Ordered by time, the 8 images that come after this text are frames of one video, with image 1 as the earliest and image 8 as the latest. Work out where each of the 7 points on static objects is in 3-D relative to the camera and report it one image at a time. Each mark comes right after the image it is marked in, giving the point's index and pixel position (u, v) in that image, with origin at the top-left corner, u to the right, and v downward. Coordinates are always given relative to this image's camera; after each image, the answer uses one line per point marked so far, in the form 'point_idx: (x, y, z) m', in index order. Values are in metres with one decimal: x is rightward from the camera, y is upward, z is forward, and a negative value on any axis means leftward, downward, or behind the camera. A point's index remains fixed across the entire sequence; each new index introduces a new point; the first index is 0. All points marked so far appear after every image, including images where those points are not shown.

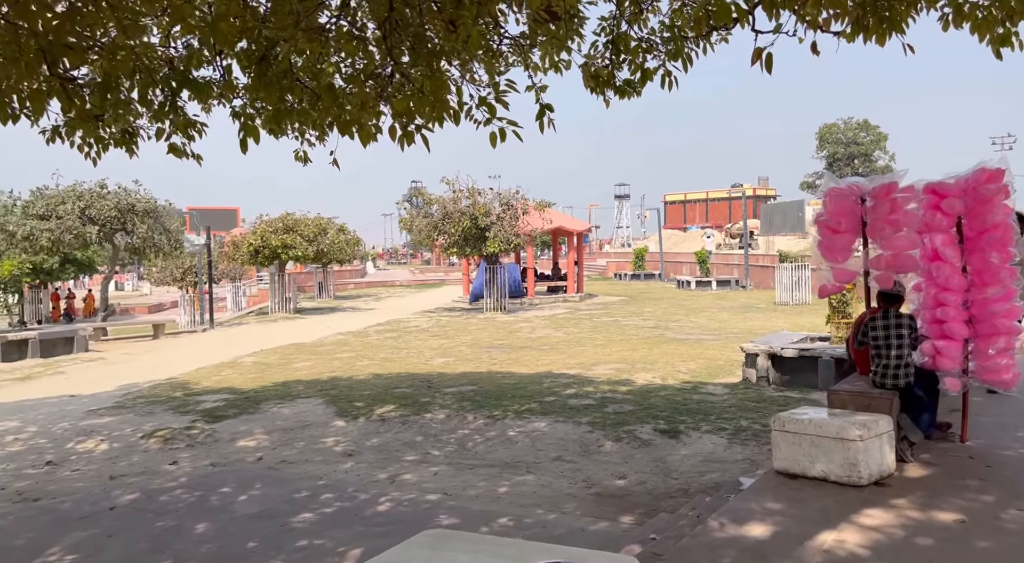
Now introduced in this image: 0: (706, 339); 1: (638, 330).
0: (+3.8, -1.1, +15.7) m
1: (+2.7, -1.1, +17.2) m
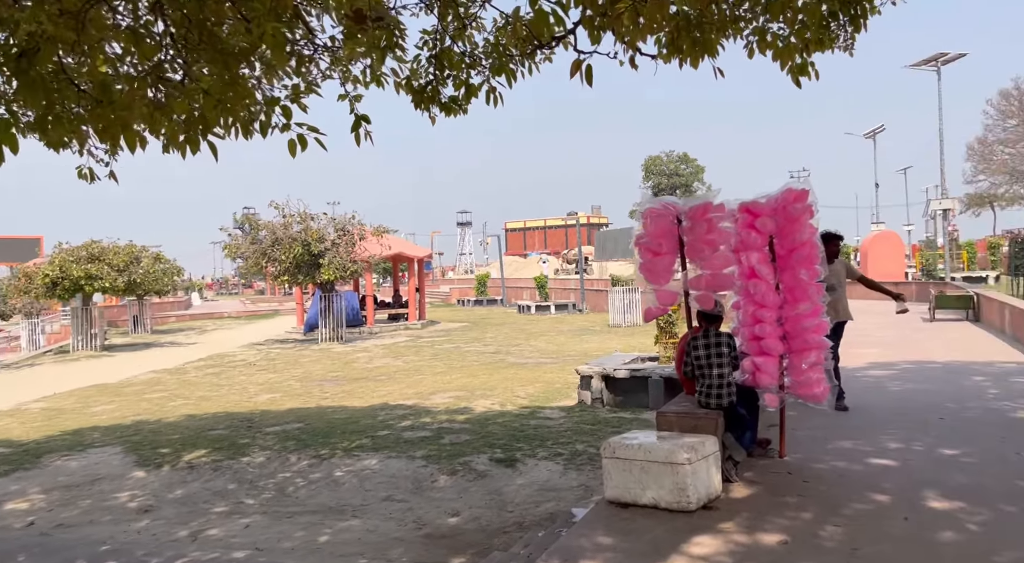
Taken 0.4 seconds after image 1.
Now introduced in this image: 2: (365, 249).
0: (+0.7, -1.6, +15.7) m
1: (-0.7, -1.6, +17.0) m
2: (-3.4, +0.7, +18.2) m
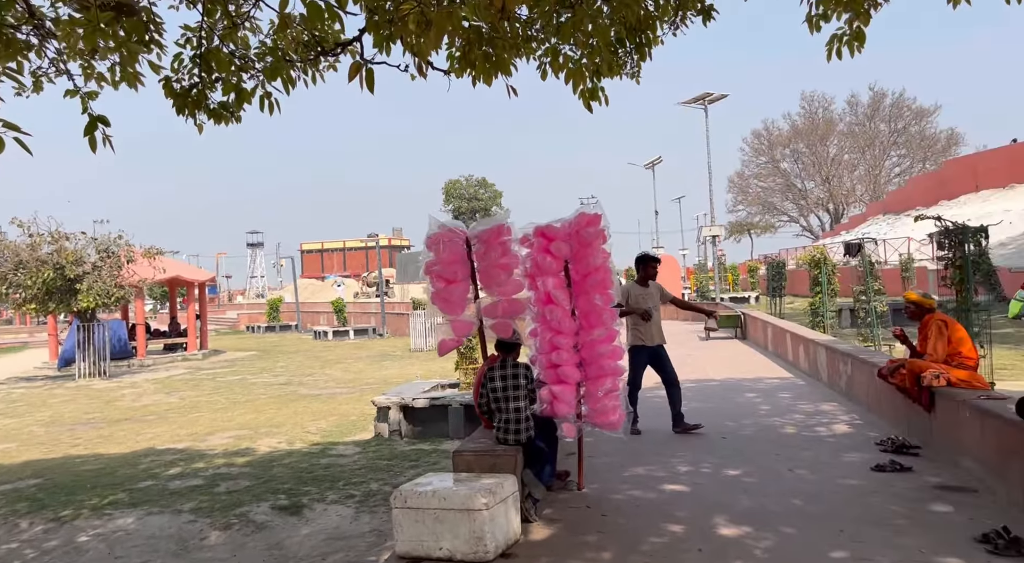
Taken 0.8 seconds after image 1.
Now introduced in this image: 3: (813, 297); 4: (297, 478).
0: (-3.3, -2.1, +15.0) m
1: (-4.9, -2.1, +15.9) m
2: (-7.8, +0.2, +16.4) m
3: (+5.3, -0.3, +13.9) m
4: (-2.2, -2.0, +8.0) m
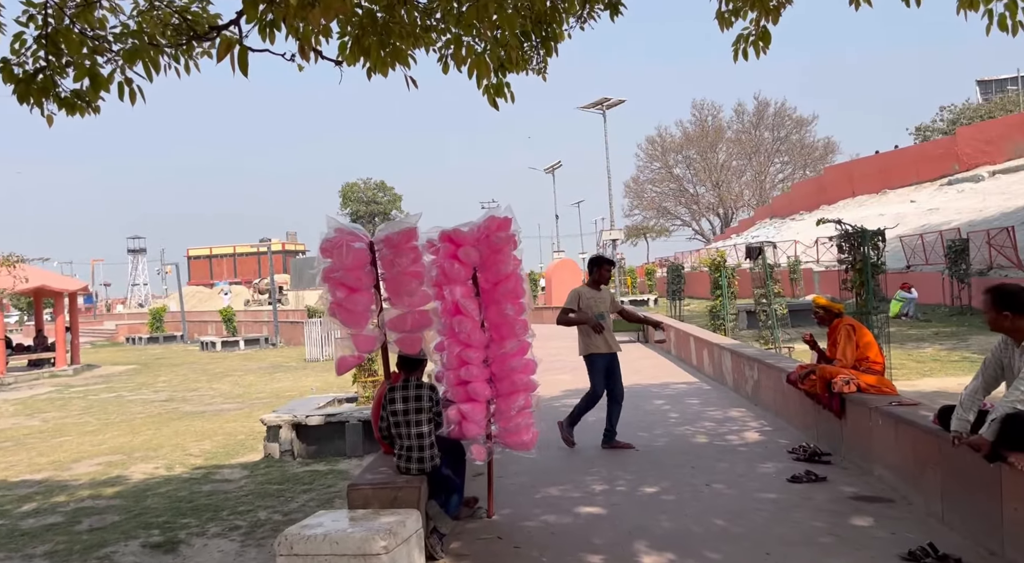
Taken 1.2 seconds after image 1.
0: (-5.0, -2.2, +14.0) m
1: (-6.8, -2.3, +14.7) m
2: (-9.7, 0.0, +14.9) m
3: (+3.6, -0.3, +14.1) m
4: (-3.1, -2.1, +7.3) m
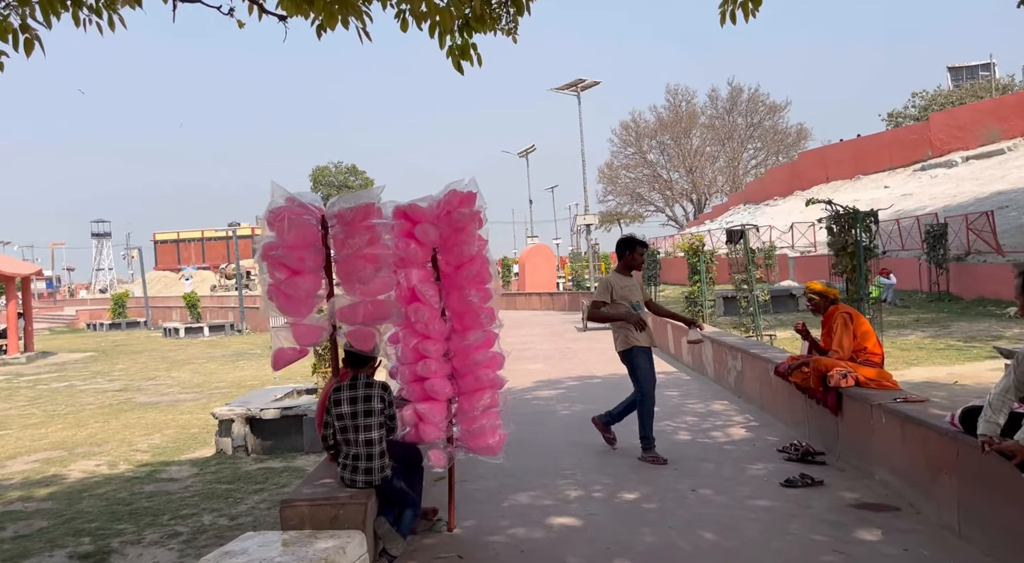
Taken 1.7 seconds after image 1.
0: (-5.5, -2.0, +13.3) m
1: (-7.3, -2.0, +14.0) m
2: (-10.2, +0.3, +14.0) m
3: (+3.1, -0.1, +13.6) m
4: (-3.4, -2.0, +6.7) m
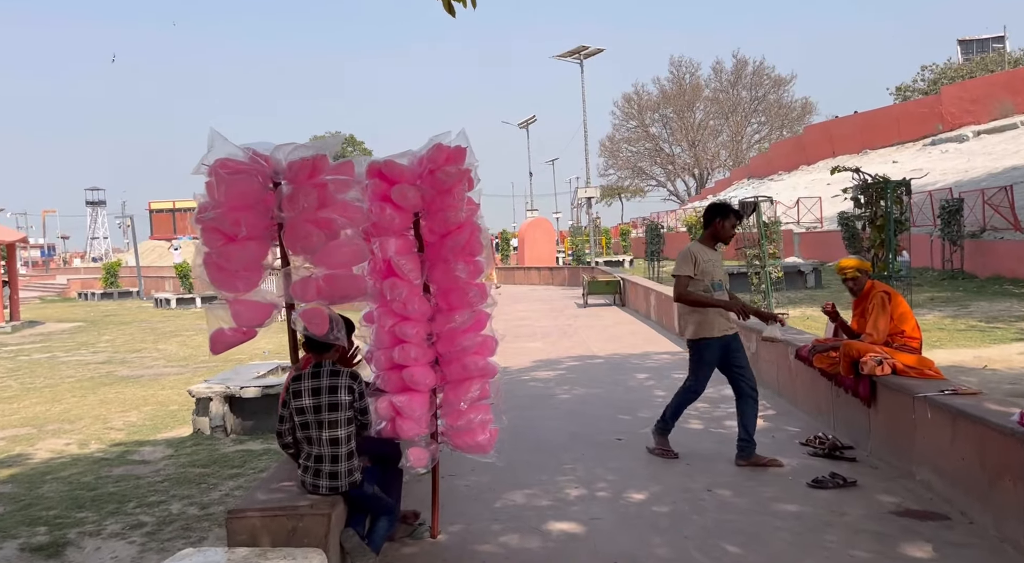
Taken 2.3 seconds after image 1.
0: (-5.6, -1.5, +12.8) m
1: (-7.3, -1.5, +13.5) m
2: (-10.2, +0.8, +13.4) m
3: (+3.0, +0.3, +13.1) m
4: (-3.4, -1.7, +6.2) m
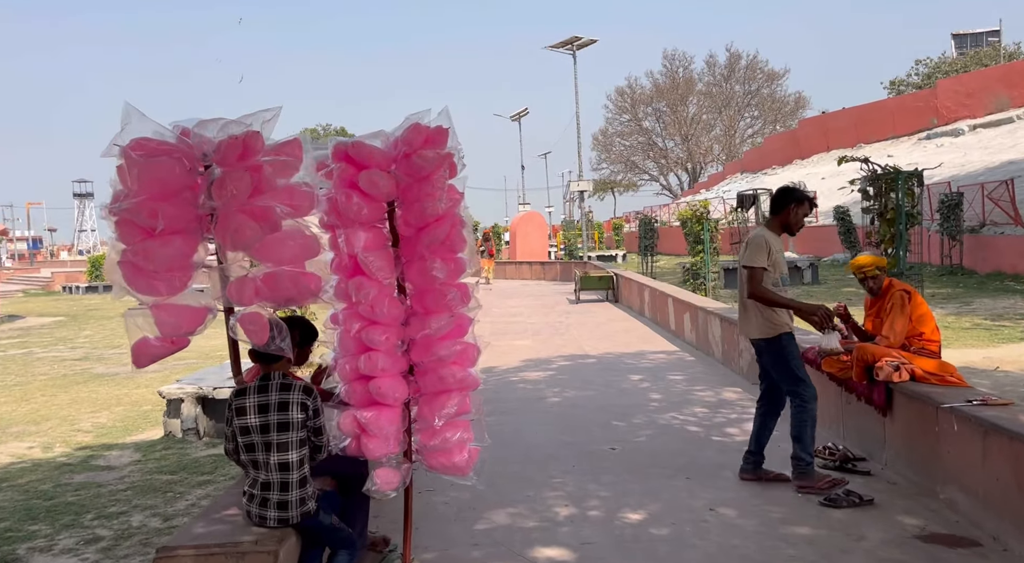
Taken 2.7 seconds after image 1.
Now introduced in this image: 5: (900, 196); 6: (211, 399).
0: (-5.7, -1.4, +12.4) m
1: (-7.5, -1.4, +13.0) m
2: (-10.4, +0.9, +12.9) m
3: (+2.9, +0.4, +12.7) m
4: (-3.5, -1.7, +5.7) m
5: (+2.8, +0.6, +5.8) m
6: (-2.9, -1.1, +7.7) m
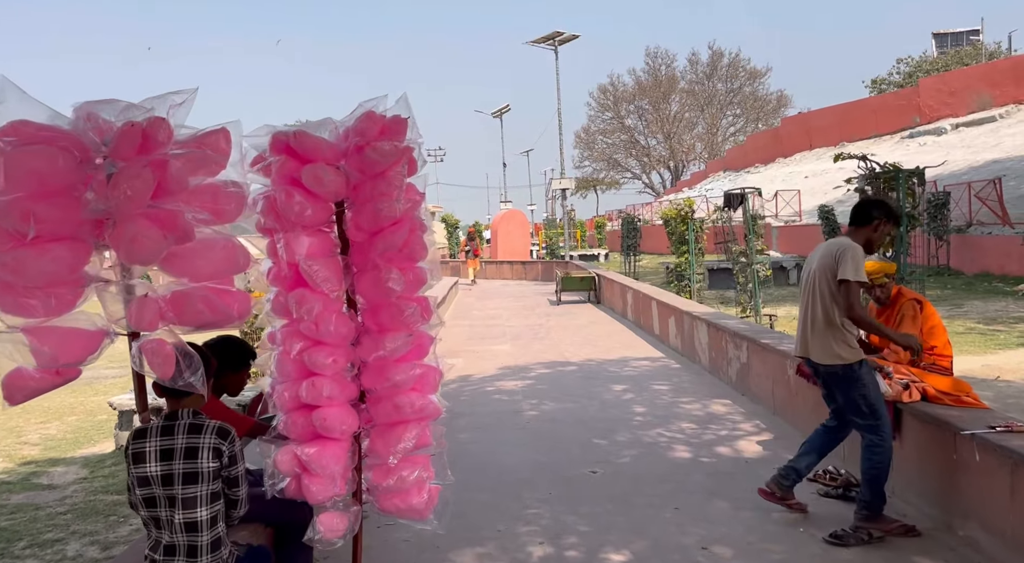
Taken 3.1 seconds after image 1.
0: (-6.0, -1.4, +11.8) m
1: (-7.8, -1.4, +12.4) m
2: (-10.7, +0.9, +12.3) m
3: (+2.5, +0.4, +12.3) m
4: (-3.7, -1.7, +5.2) m
5: (+2.7, +0.6, +5.5) m
6: (-3.1, -1.2, +7.2) m
